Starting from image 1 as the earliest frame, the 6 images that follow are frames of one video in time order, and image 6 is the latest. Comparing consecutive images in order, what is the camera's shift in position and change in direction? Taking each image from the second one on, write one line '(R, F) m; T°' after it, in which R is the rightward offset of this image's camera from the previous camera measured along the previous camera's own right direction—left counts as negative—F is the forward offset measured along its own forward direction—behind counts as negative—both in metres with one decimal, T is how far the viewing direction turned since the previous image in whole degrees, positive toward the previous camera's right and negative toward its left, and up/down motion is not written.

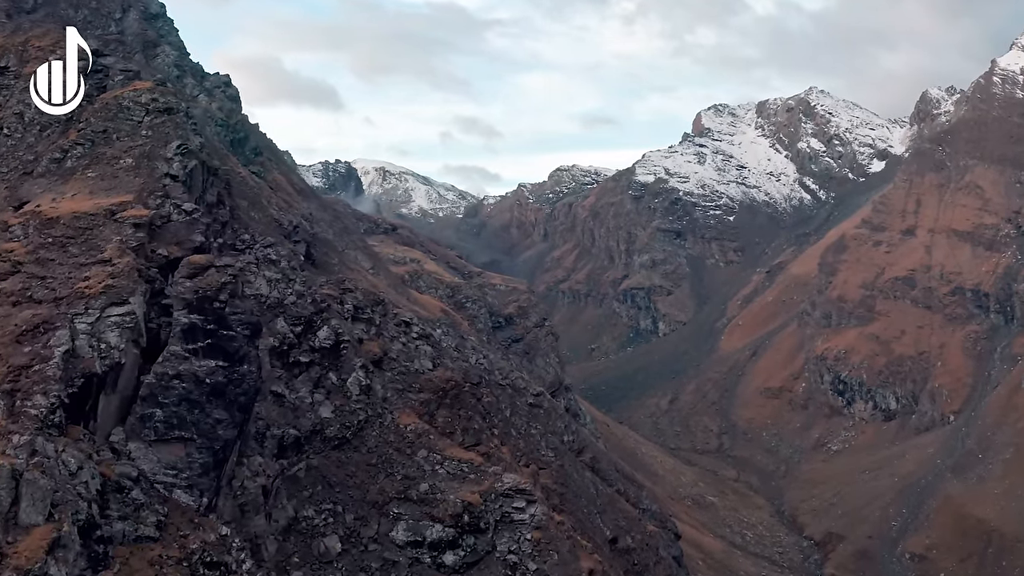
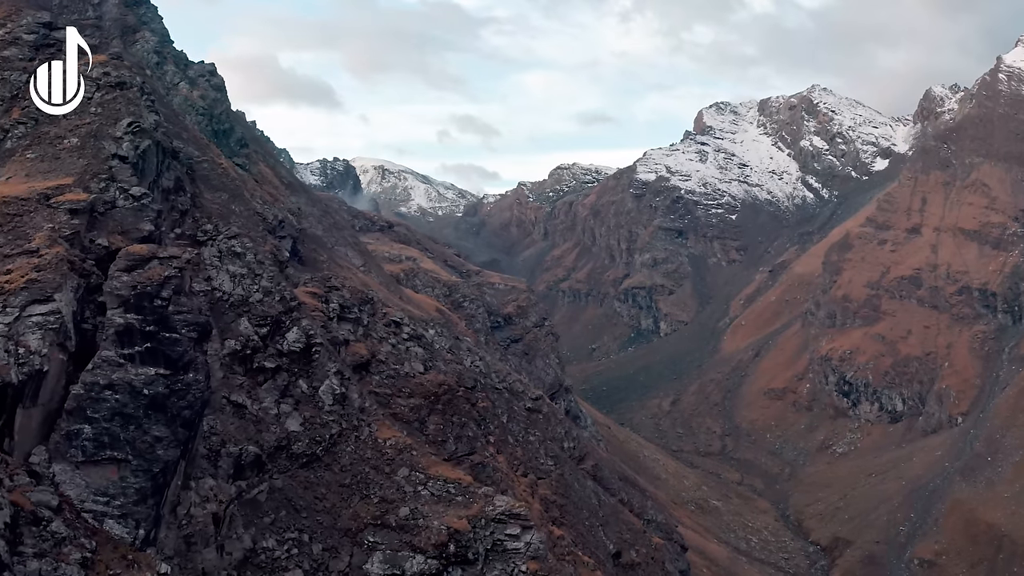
(+0.3, +4.5) m; 0°
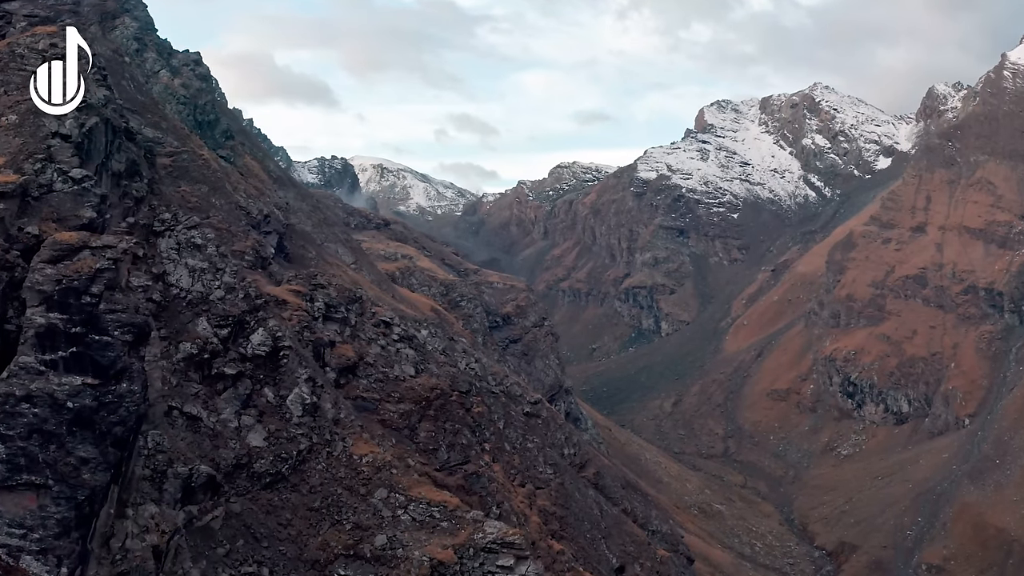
(+0.2, +4.0) m; 0°
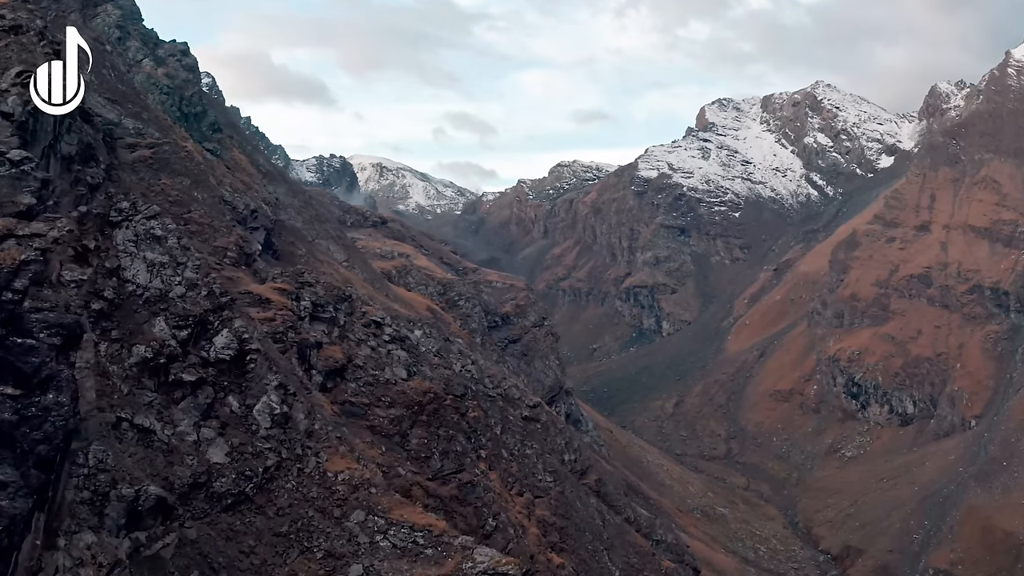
(+0.2, +3.3) m; 0°
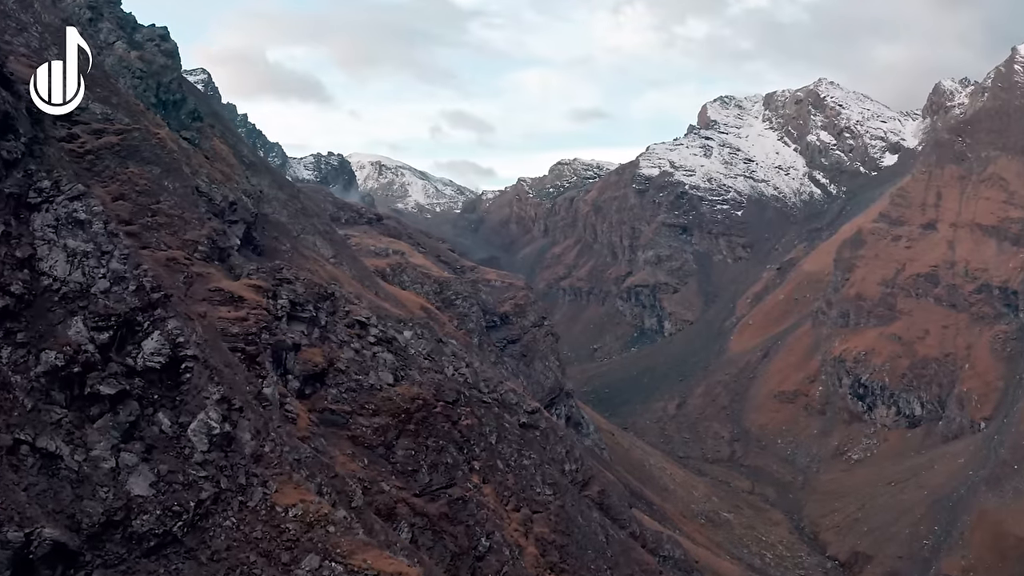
(+0.3, +4.7) m; 0°
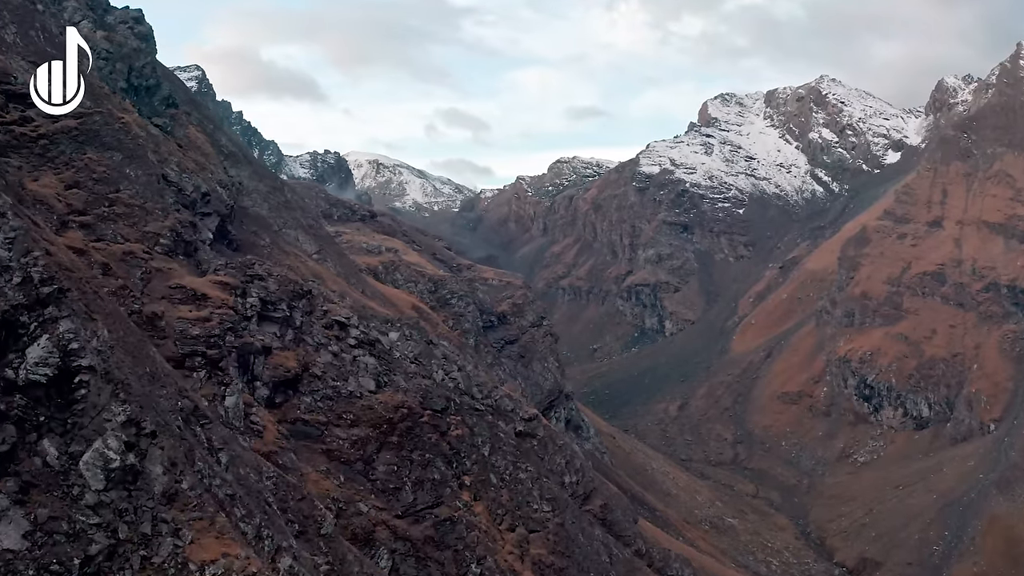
(+0.3, +5.0) m; 0°
